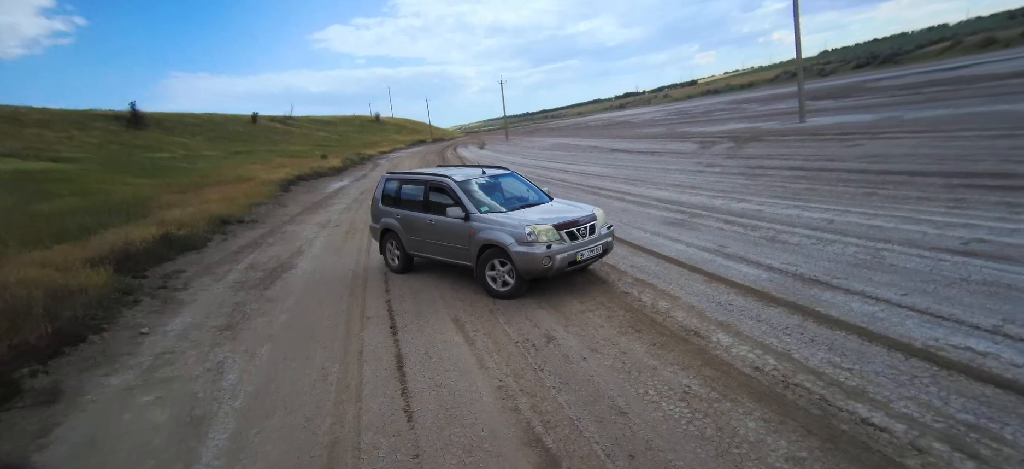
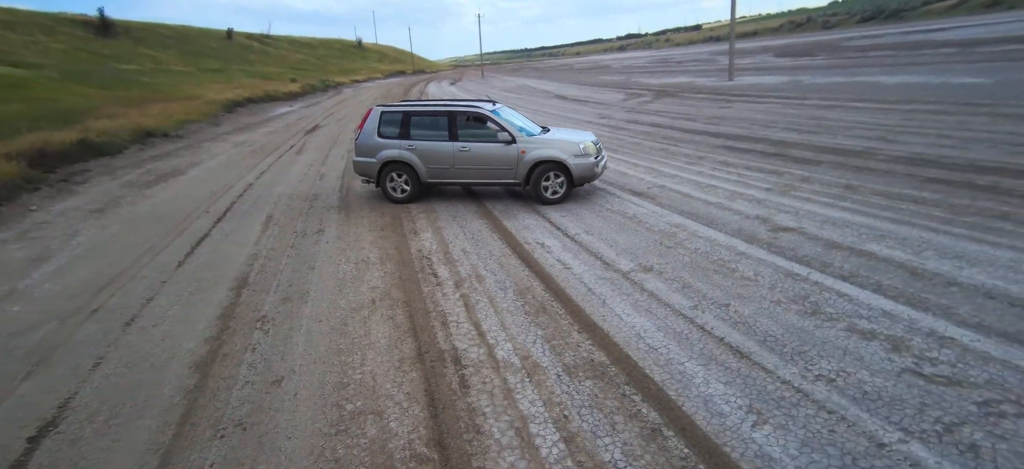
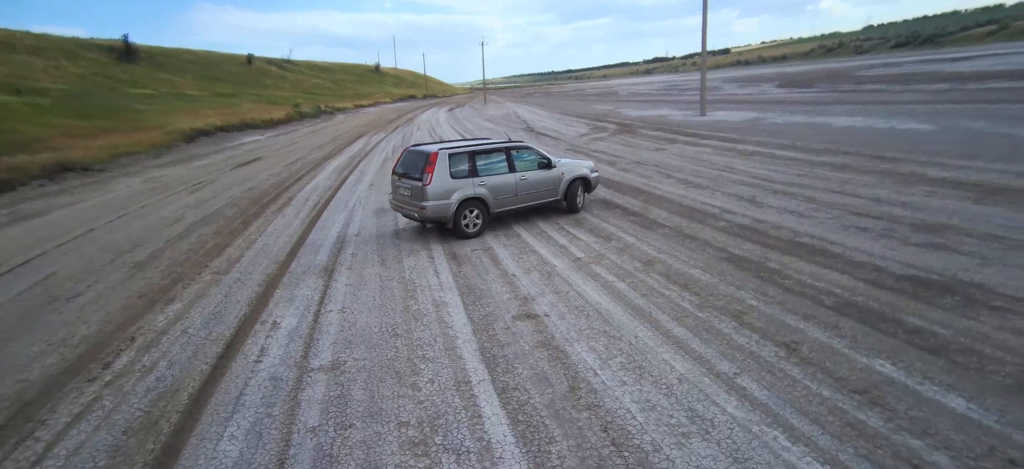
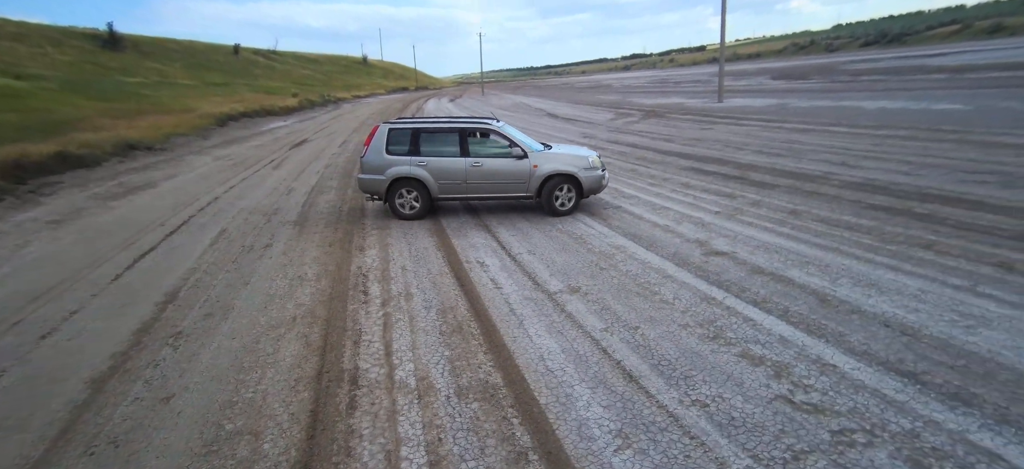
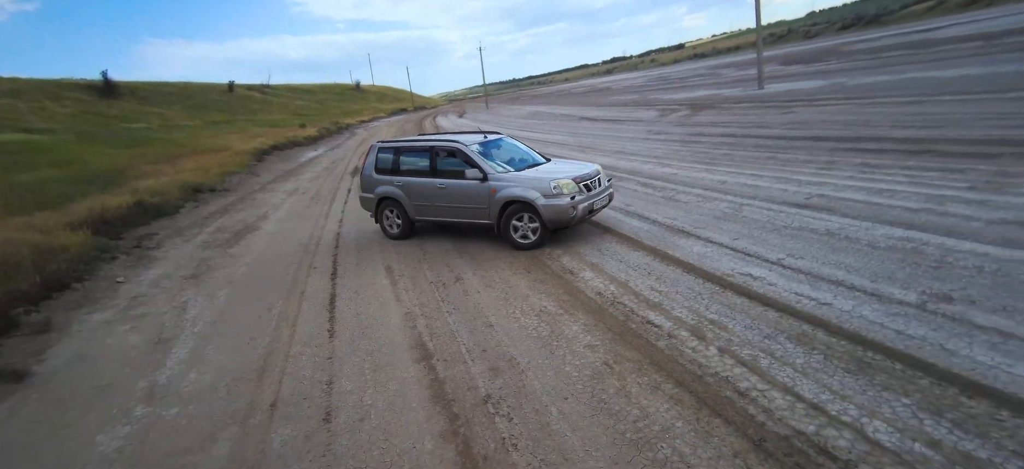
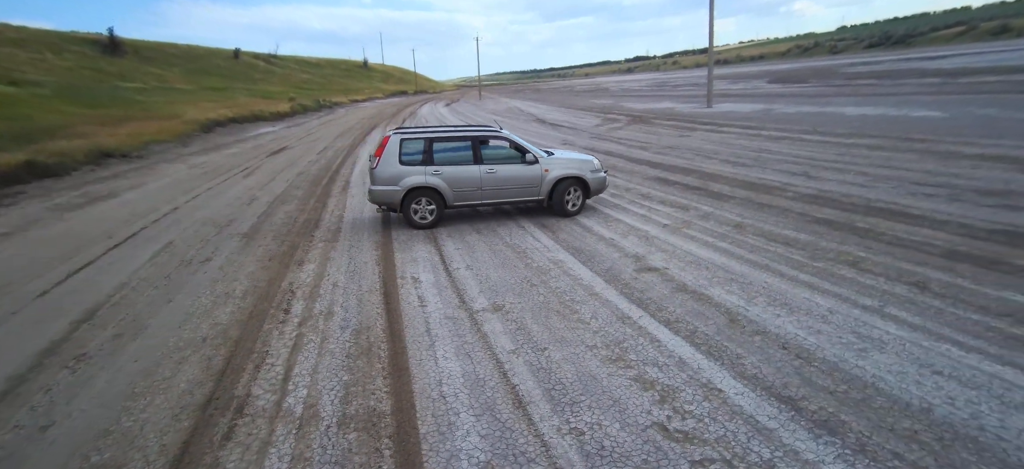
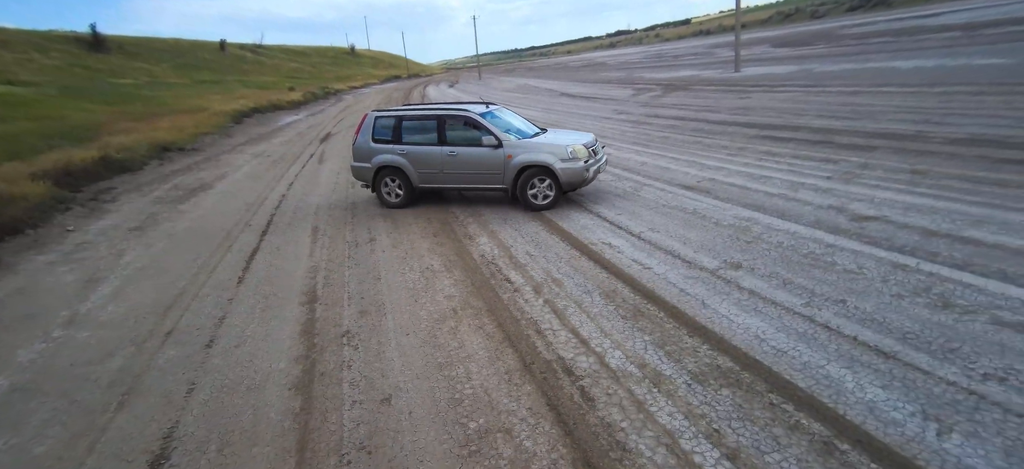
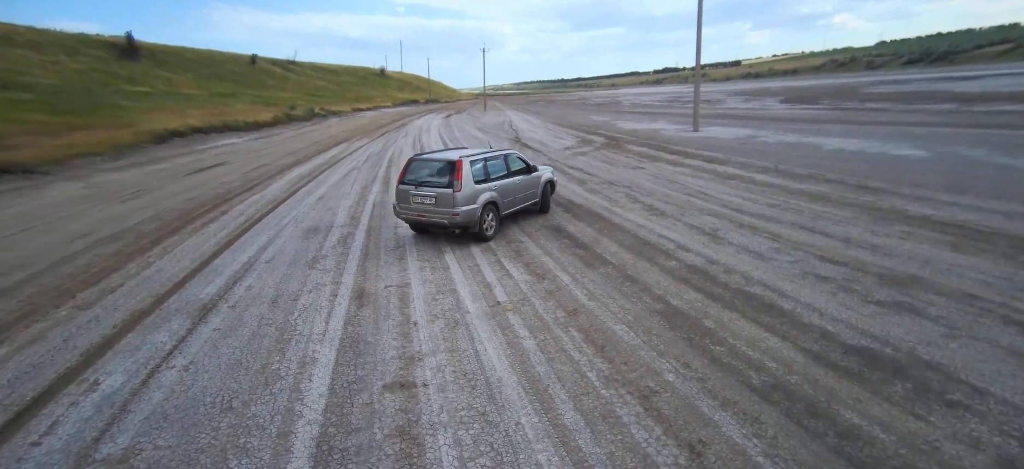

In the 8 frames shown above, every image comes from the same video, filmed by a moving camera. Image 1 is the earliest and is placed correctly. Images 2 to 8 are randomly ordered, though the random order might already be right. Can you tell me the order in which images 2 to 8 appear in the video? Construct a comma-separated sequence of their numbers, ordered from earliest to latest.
5, 7, 2, 4, 6, 3, 8
